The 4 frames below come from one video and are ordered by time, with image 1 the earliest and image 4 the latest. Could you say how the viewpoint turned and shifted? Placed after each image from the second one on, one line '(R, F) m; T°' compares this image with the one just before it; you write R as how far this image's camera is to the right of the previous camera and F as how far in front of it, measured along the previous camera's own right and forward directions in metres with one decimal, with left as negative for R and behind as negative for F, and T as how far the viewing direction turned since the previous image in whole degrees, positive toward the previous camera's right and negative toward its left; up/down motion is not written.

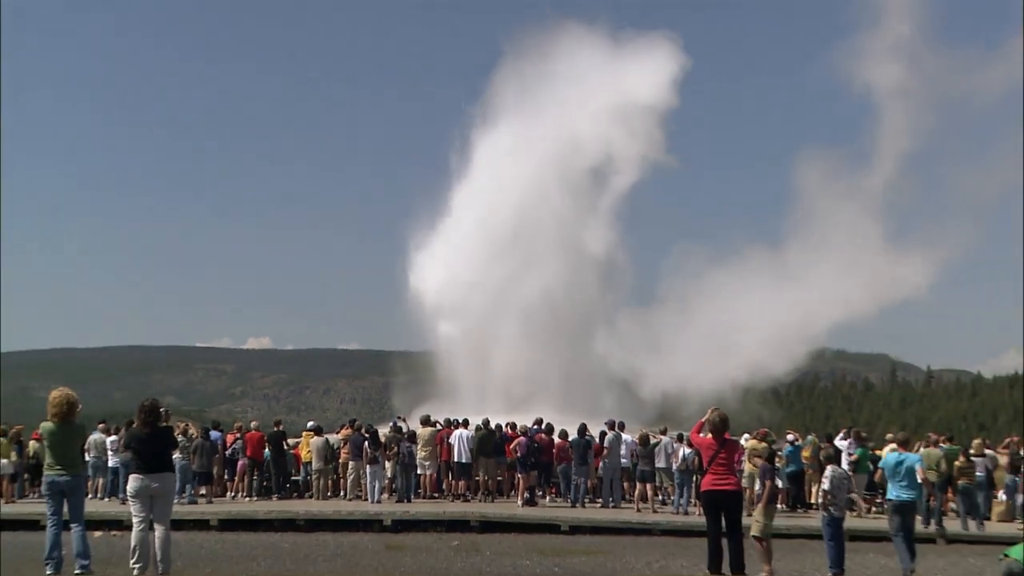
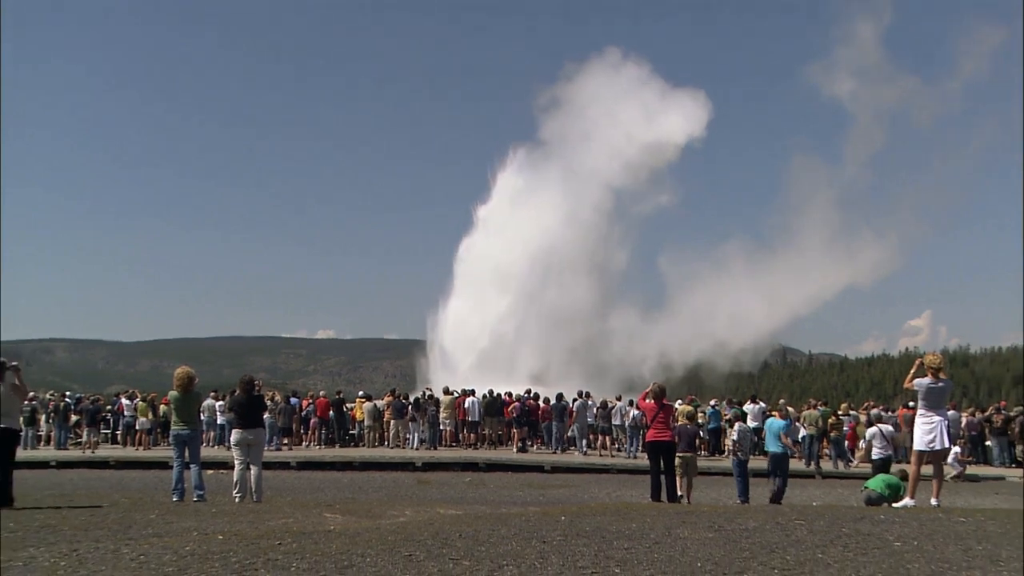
(+0.7, -4.6) m; -2°
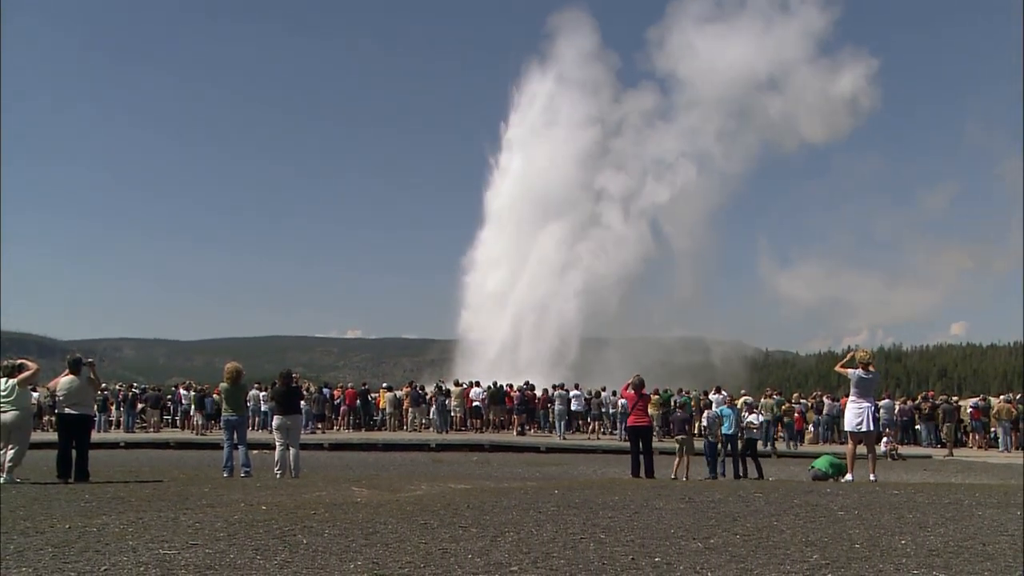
(+0.5, -2.9) m; -1°
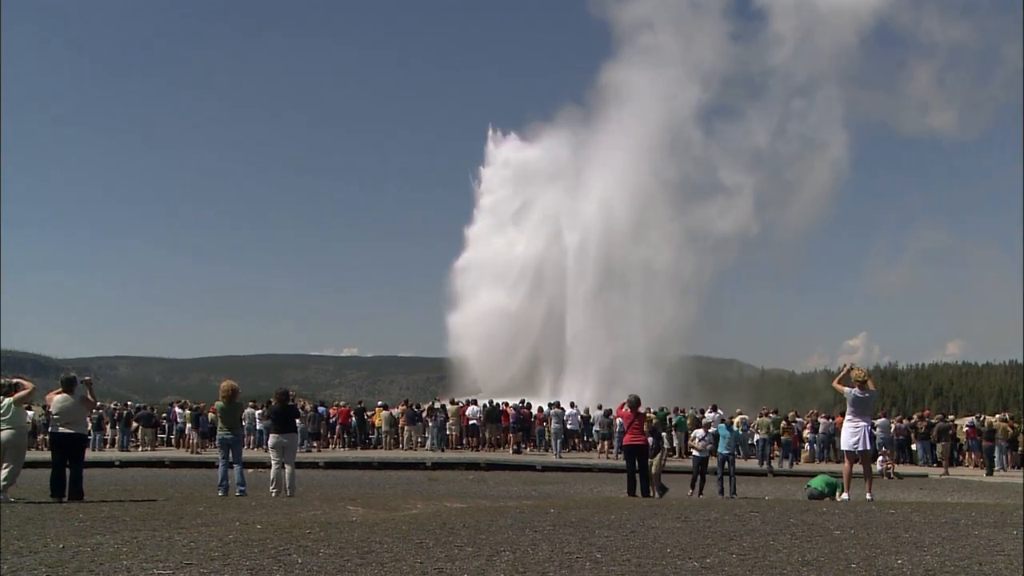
(0.0, 0.0) m; 0°
